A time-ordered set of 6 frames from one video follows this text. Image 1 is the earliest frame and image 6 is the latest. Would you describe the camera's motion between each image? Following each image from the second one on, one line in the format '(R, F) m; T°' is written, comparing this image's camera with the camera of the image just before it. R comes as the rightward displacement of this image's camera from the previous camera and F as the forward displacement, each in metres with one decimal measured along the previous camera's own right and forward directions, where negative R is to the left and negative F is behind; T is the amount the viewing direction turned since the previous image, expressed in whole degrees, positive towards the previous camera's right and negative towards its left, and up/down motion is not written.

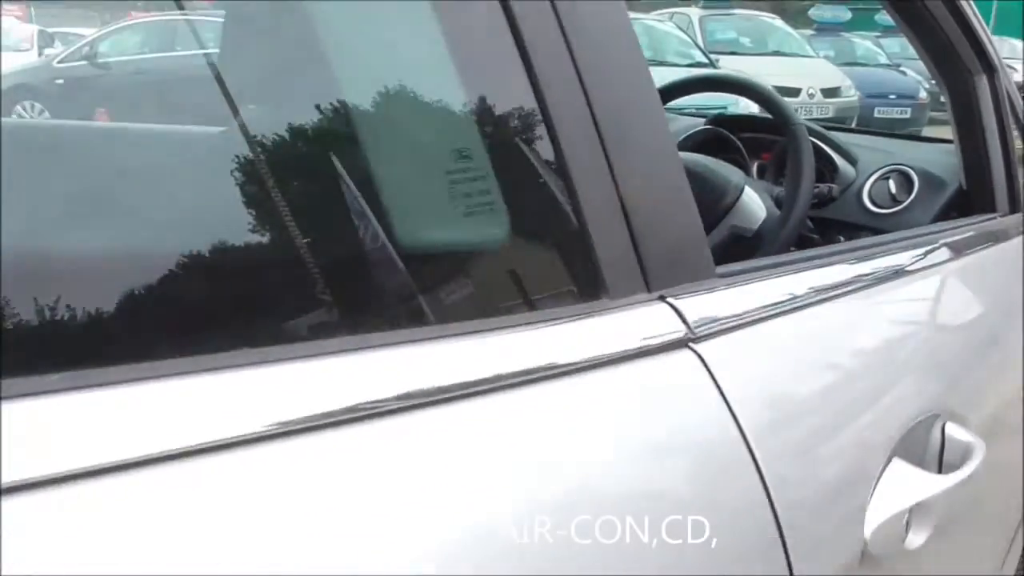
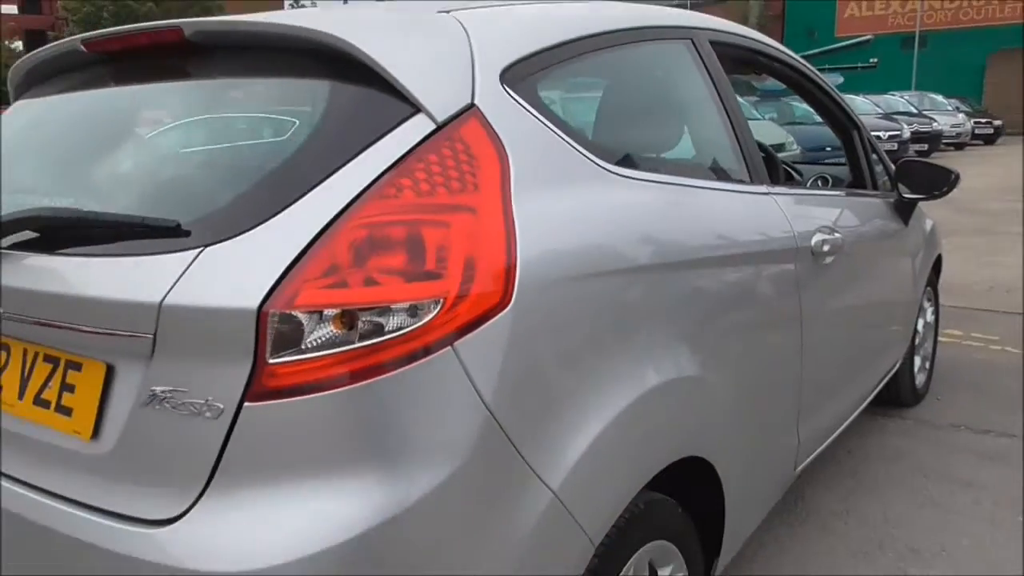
(-0.5, -1.5) m; +2°
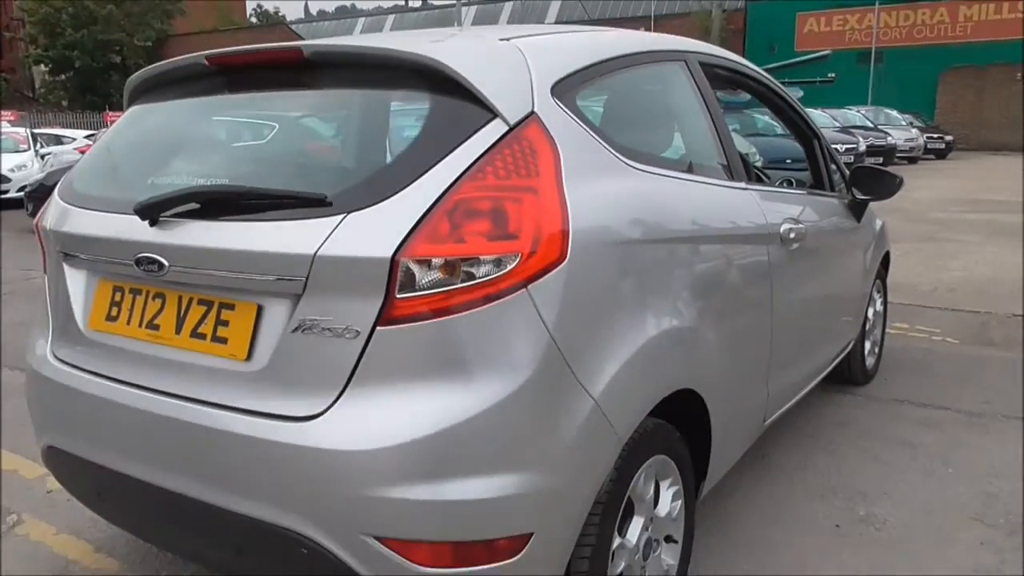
(-0.2, -0.4) m; +2°
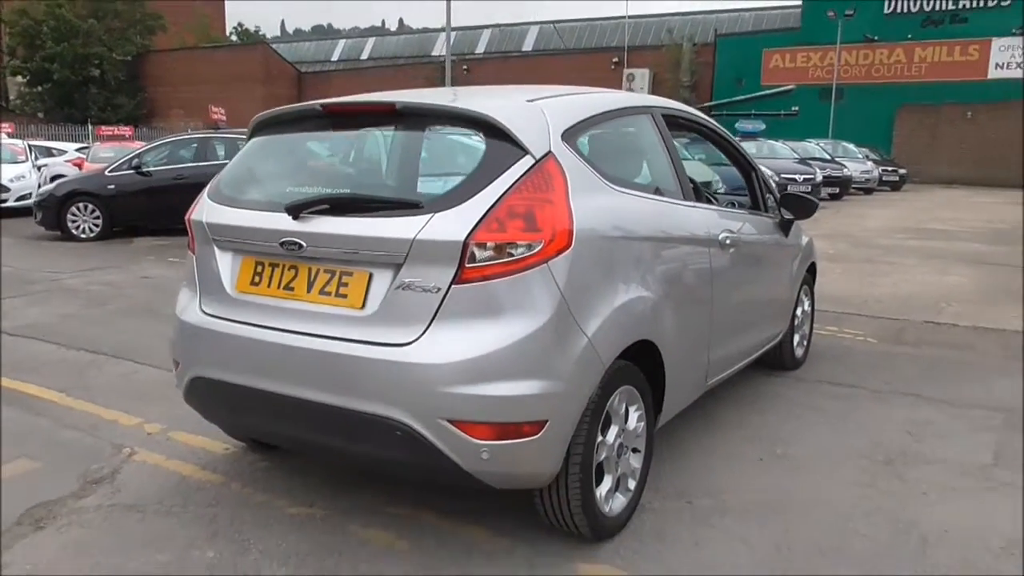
(-0.2, -0.9) m; +2°
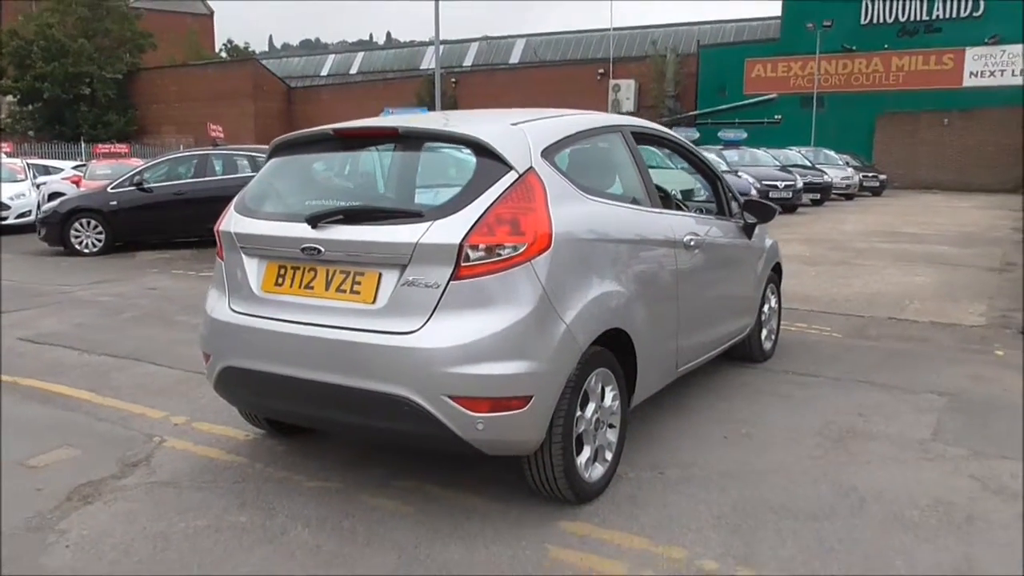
(0.0, -0.5) m; +1°
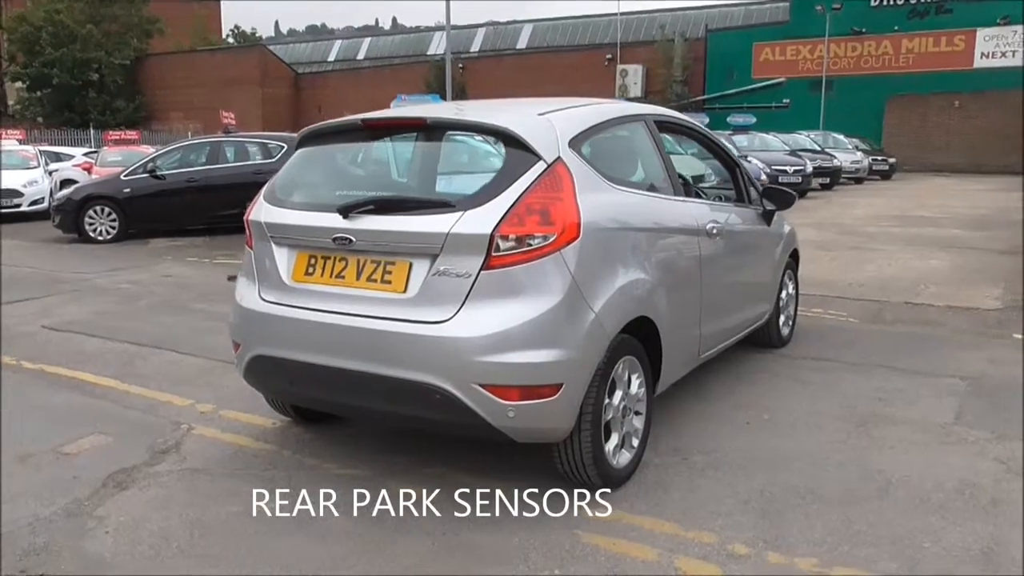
(-0.1, 0.0) m; 0°
